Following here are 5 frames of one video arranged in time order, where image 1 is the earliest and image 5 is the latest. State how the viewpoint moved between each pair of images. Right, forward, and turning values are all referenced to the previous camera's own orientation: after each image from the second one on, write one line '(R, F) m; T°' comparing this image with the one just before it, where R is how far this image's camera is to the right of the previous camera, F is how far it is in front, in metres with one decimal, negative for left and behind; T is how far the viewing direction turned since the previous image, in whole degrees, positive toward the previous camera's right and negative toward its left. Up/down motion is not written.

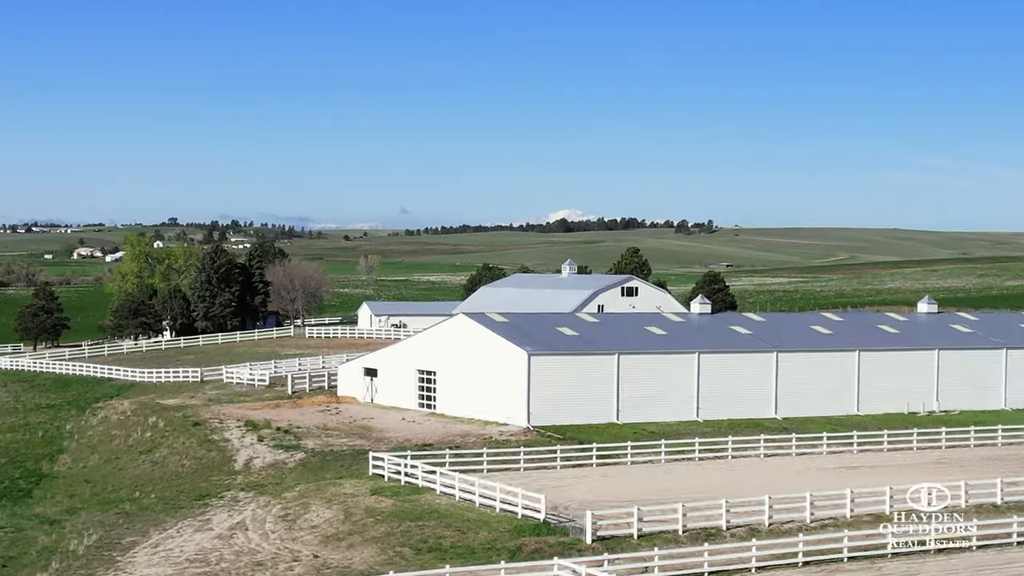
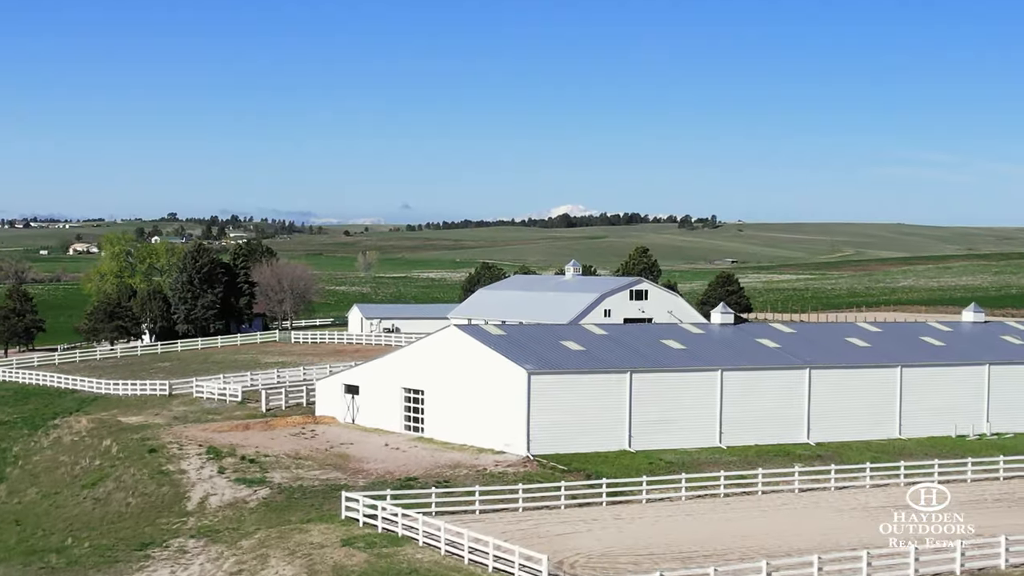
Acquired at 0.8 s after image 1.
(+0.1, +6.6) m; 0°
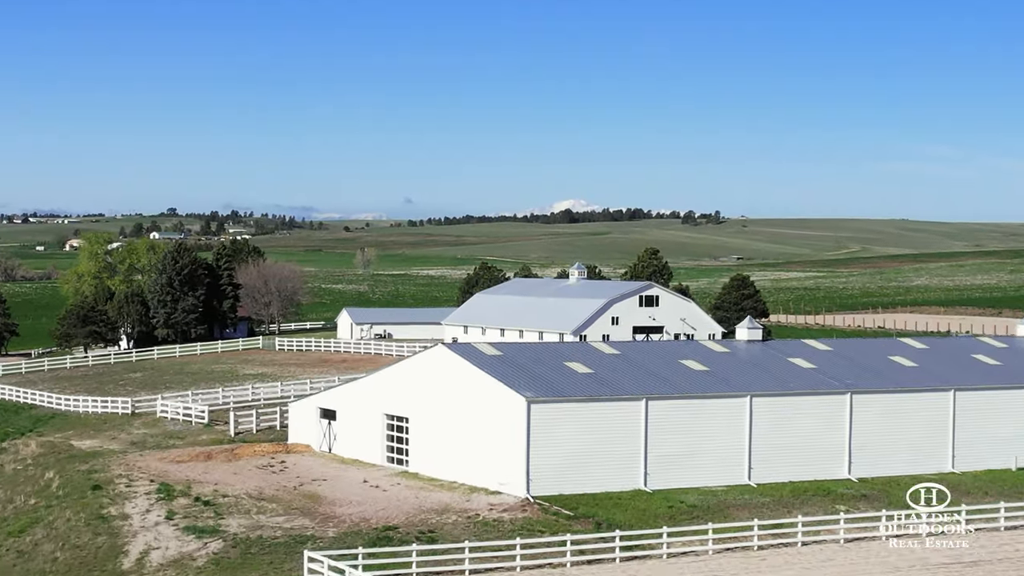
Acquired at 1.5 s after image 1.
(+0.1, +6.4) m; 0°
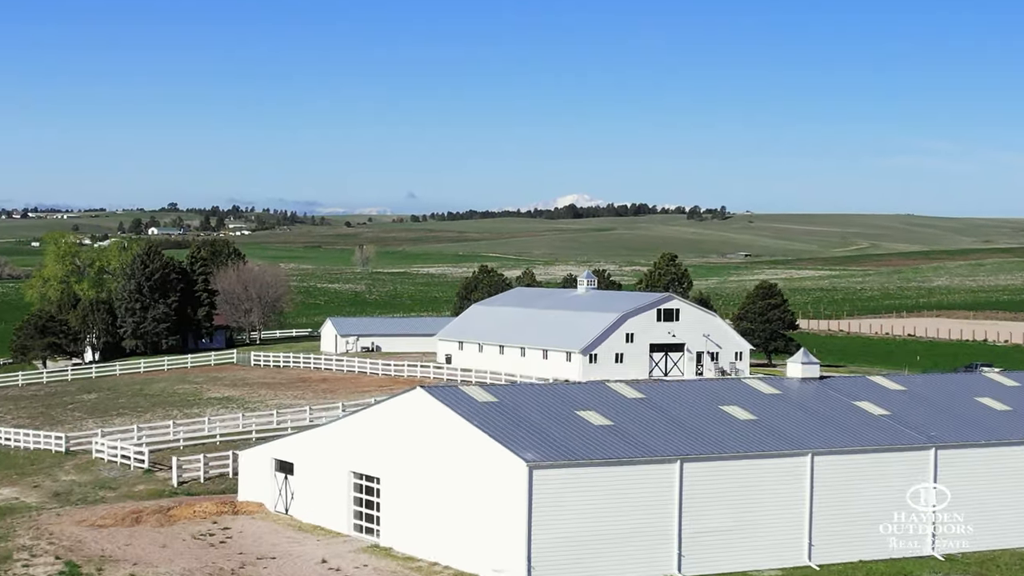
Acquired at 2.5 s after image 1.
(+0.1, +8.9) m; 0°
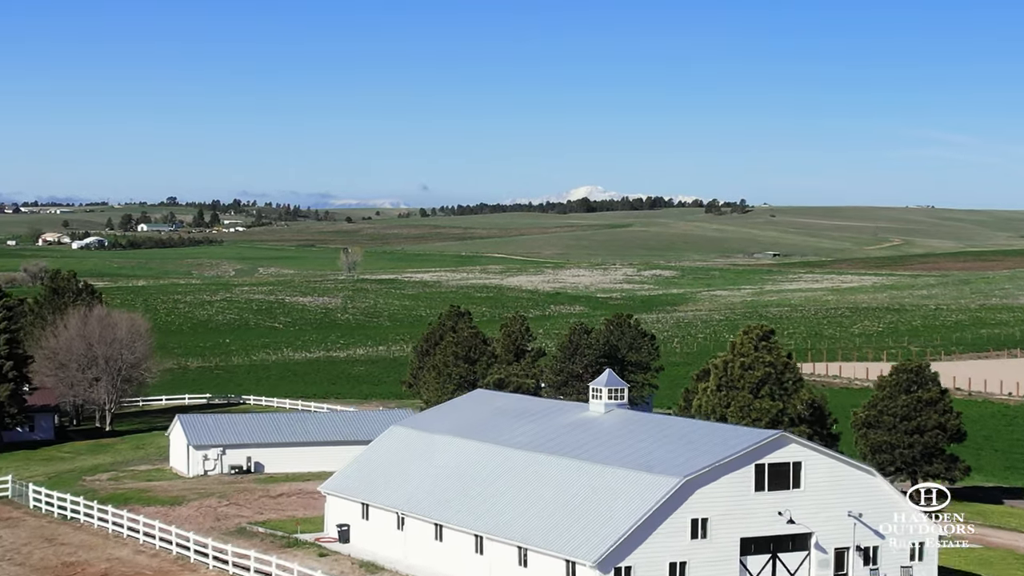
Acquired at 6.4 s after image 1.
(+1.1, +34.1) m; 0°
